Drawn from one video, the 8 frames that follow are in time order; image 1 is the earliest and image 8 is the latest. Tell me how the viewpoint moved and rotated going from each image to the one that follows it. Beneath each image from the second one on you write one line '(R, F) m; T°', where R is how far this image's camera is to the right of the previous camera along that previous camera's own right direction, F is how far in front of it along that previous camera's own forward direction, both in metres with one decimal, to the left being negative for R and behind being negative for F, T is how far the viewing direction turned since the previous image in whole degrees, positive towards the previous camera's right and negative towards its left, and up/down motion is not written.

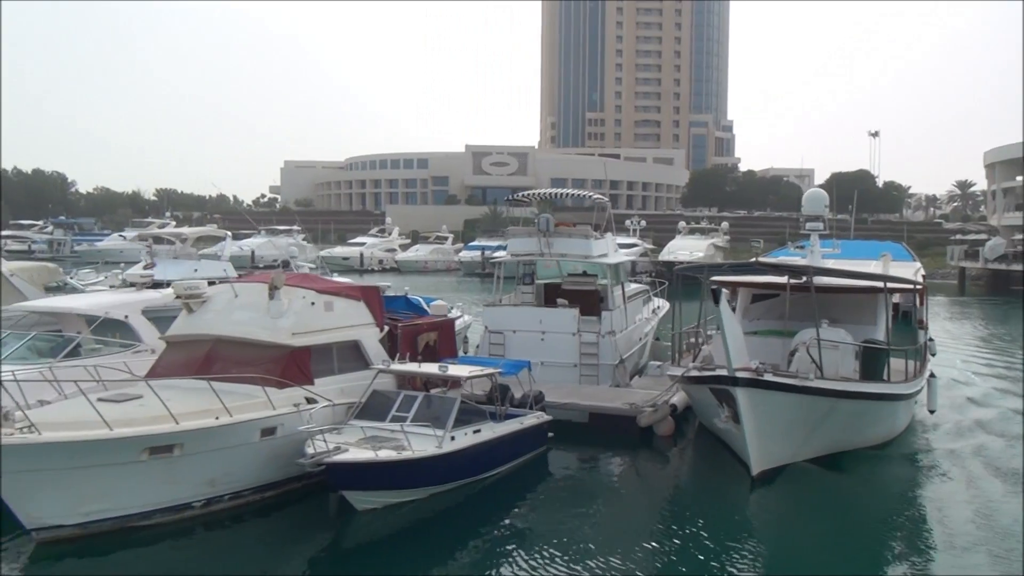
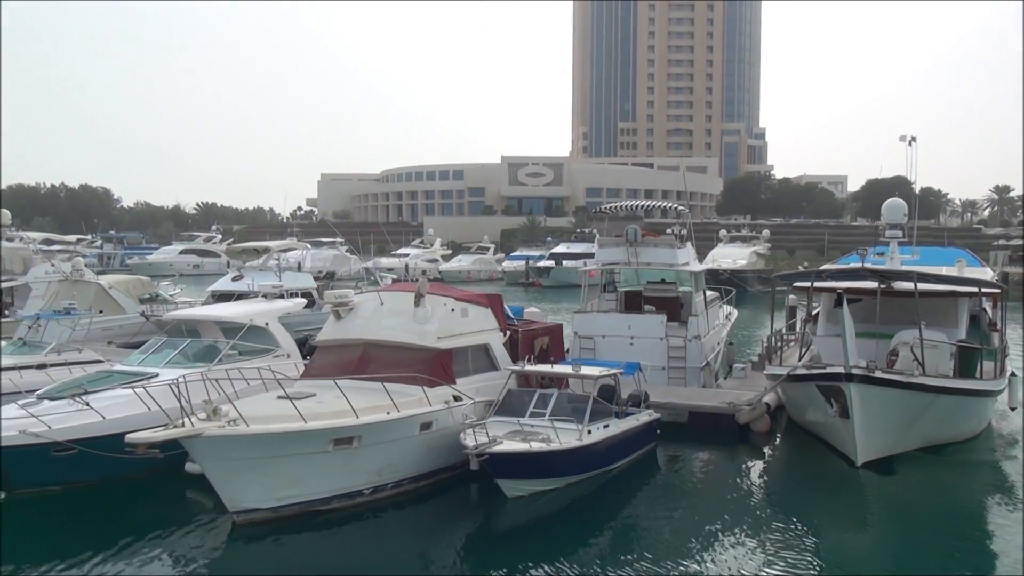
(-1.1, -0.9) m; -2°
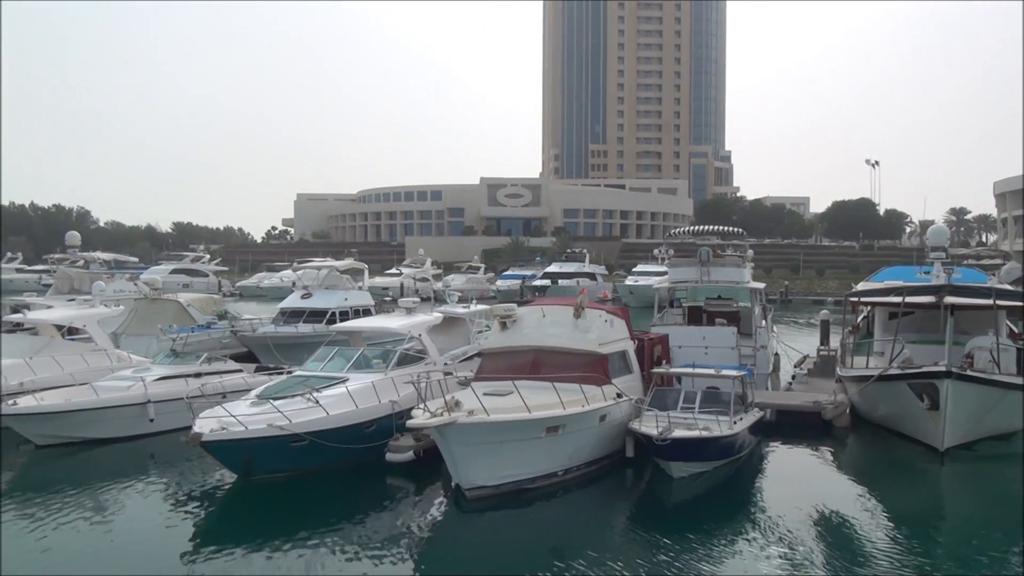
(-2.5, -1.7) m; +3°
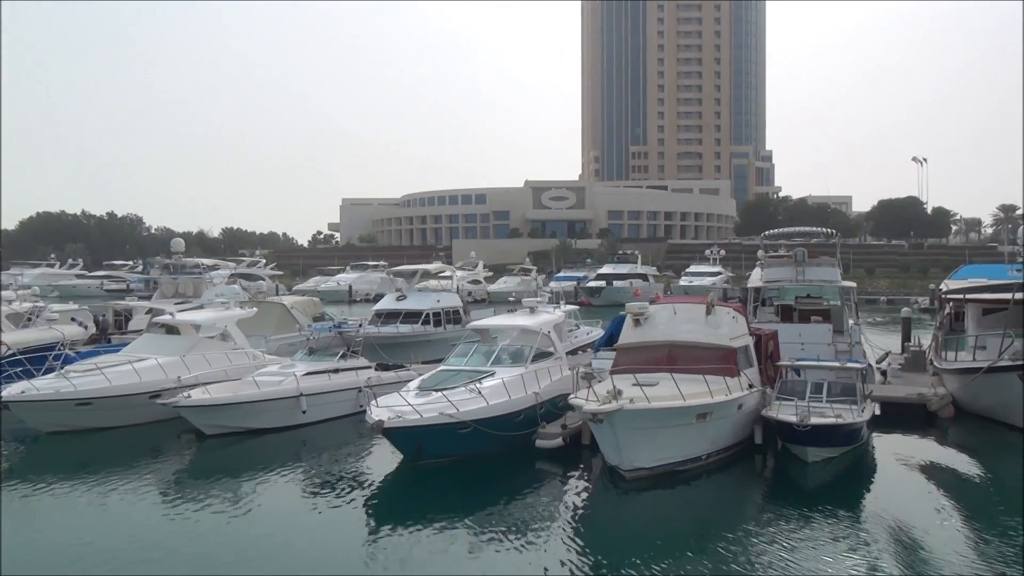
(-1.5, -1.0) m; -2°
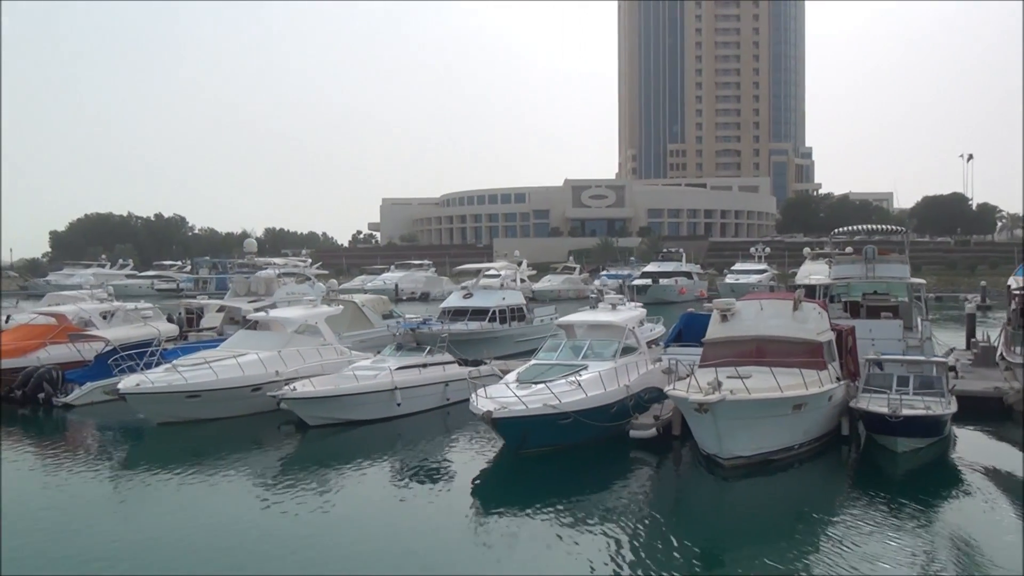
(-0.9, -0.6) m; -2°
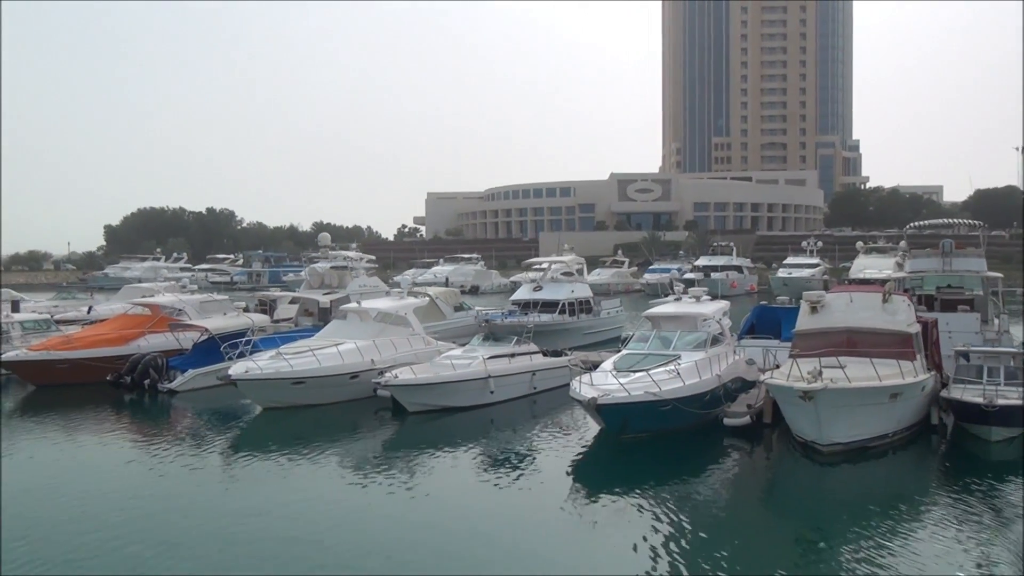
(-0.9, -0.6) m; -2°
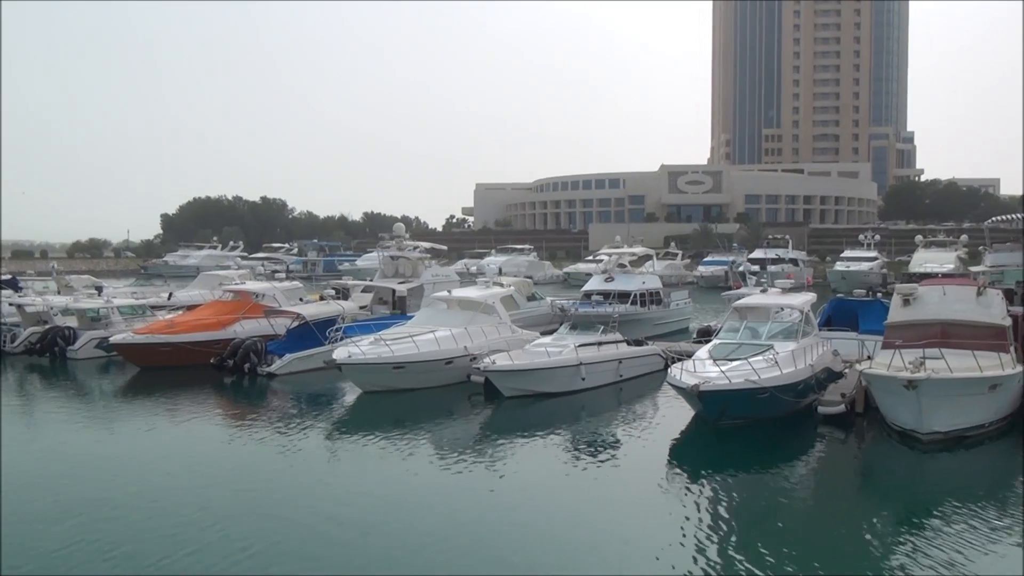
(-0.9, -0.6) m; -3°
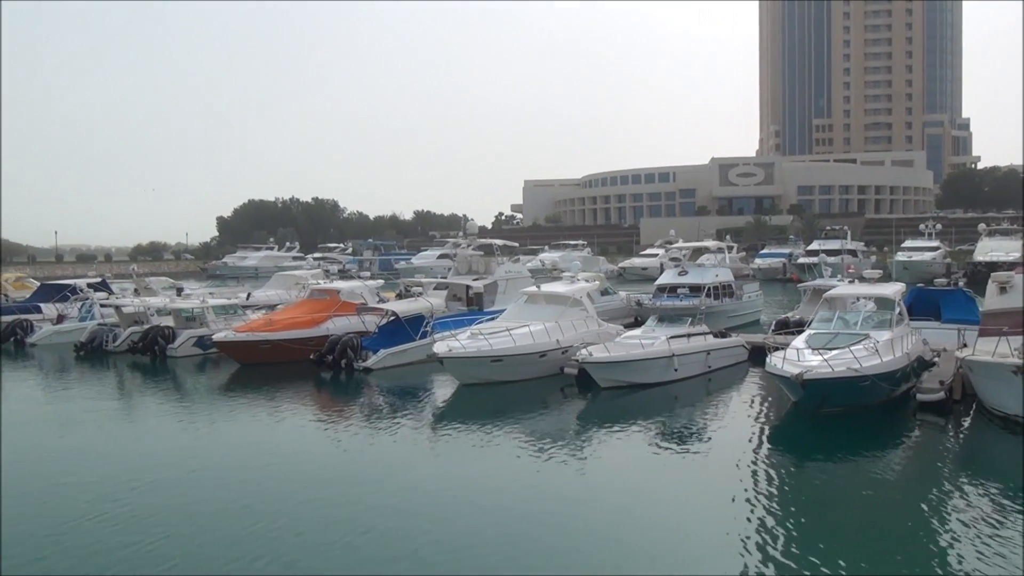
(-0.9, -0.6) m; -3°
